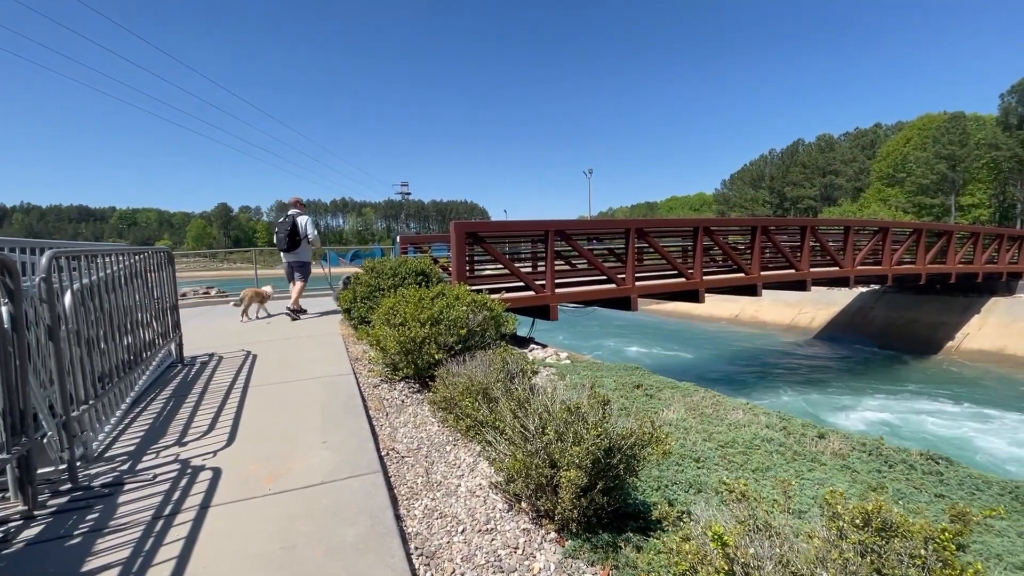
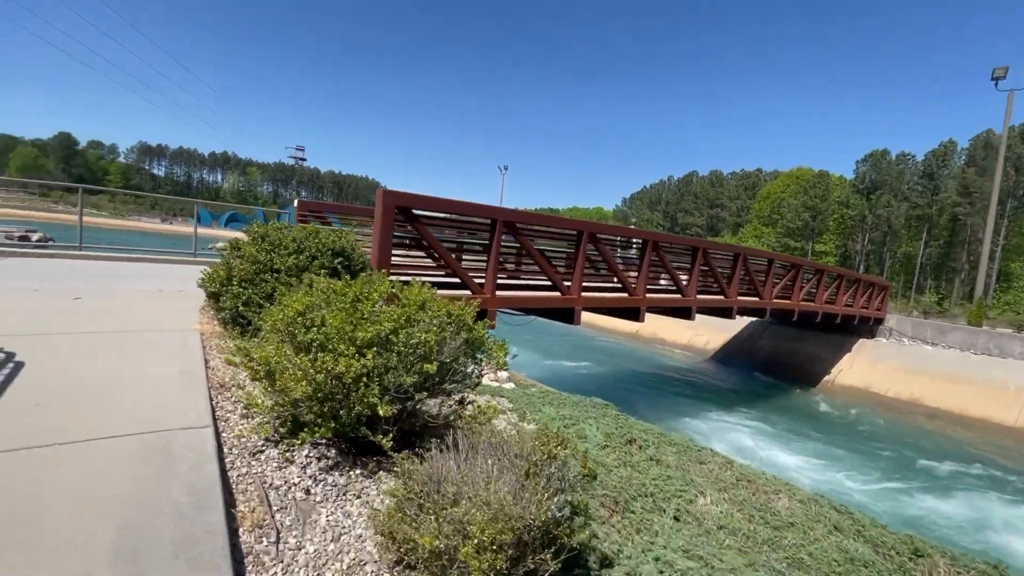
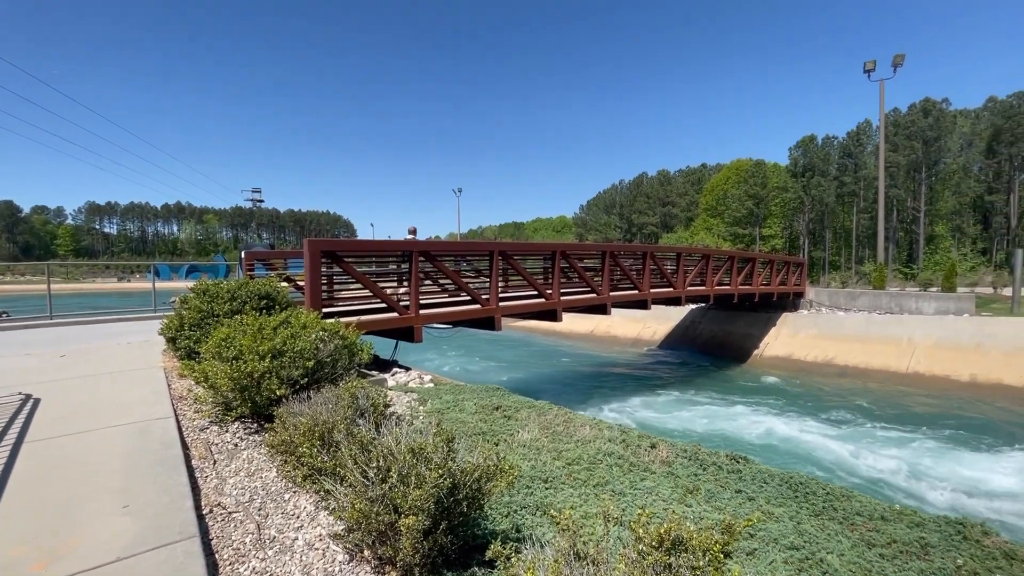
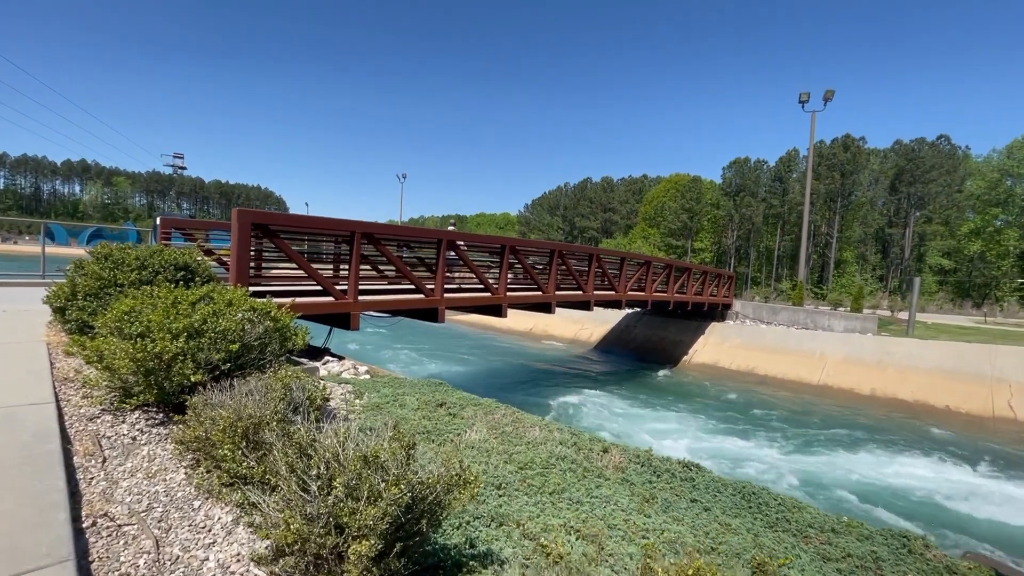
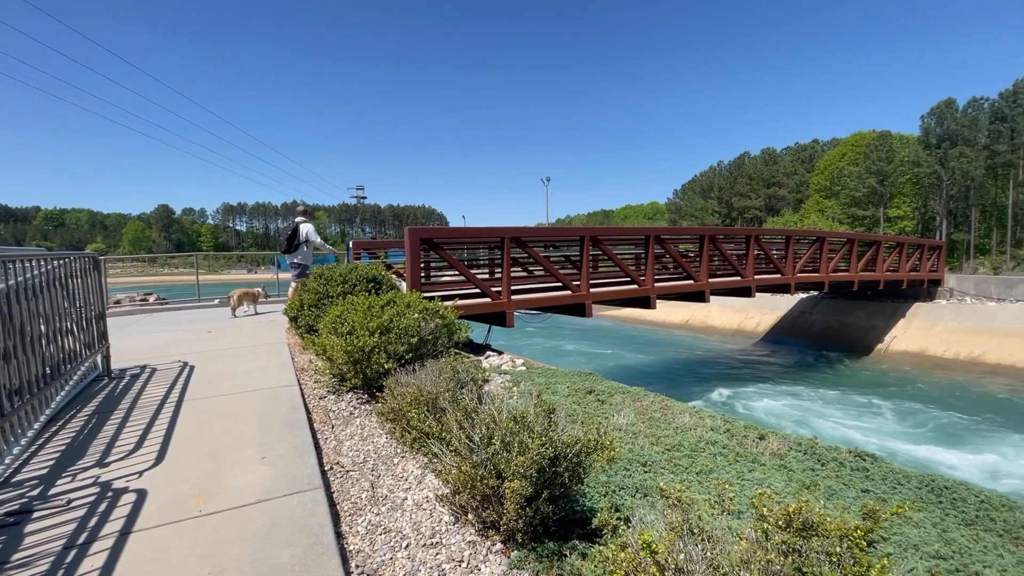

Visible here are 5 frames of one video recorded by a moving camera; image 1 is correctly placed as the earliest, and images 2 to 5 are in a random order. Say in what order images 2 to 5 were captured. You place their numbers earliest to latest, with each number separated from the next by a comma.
5, 3, 4, 2
